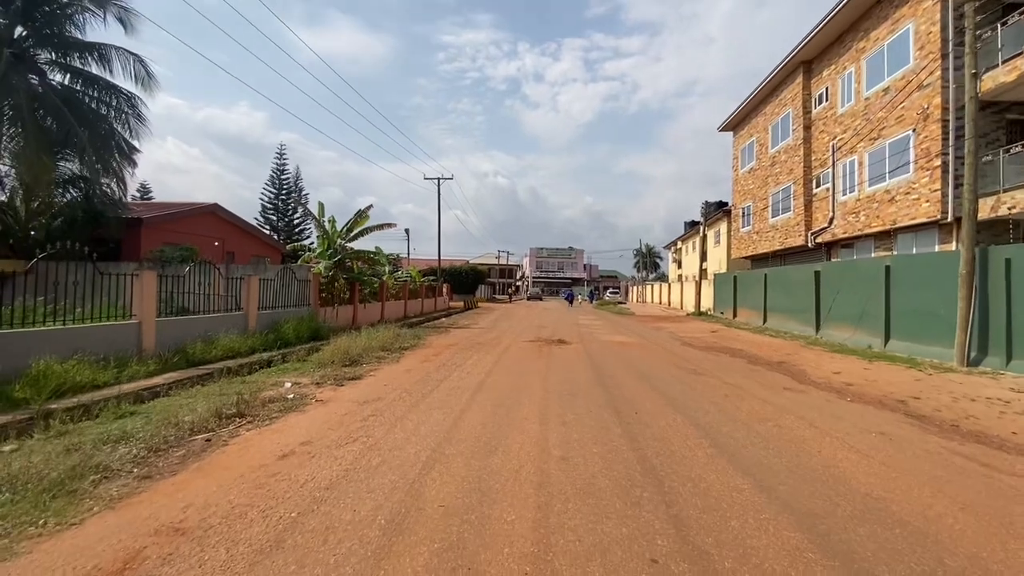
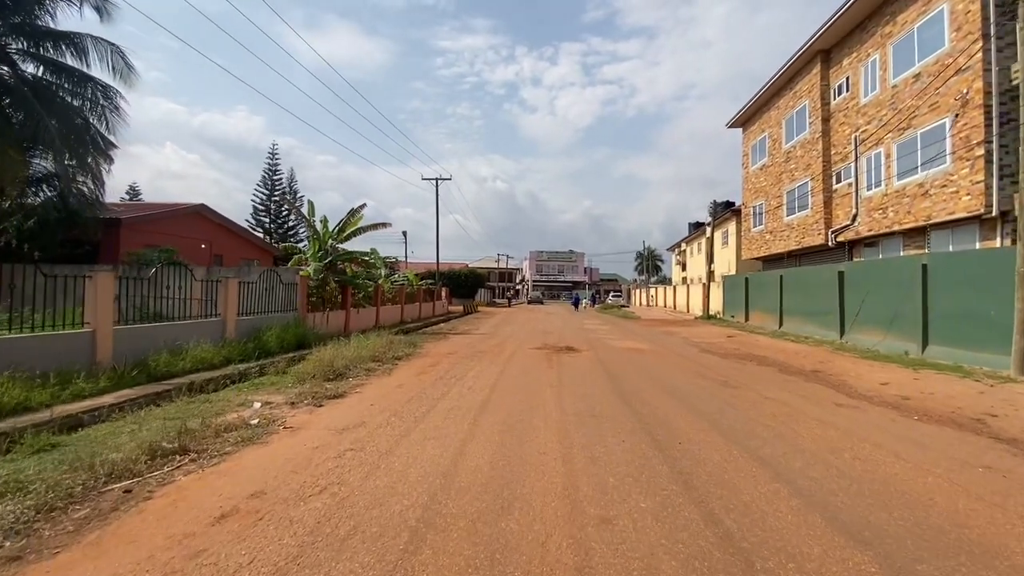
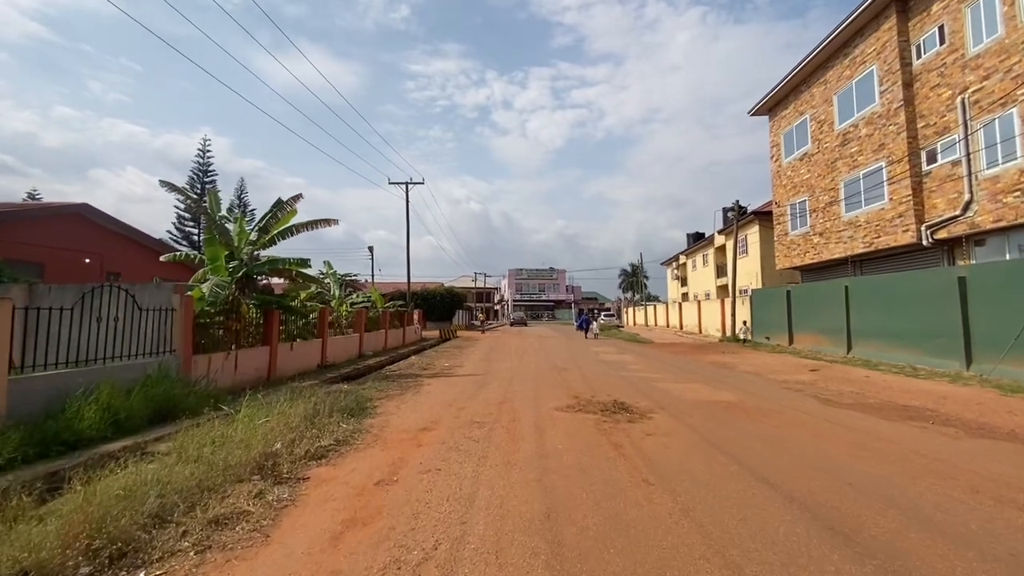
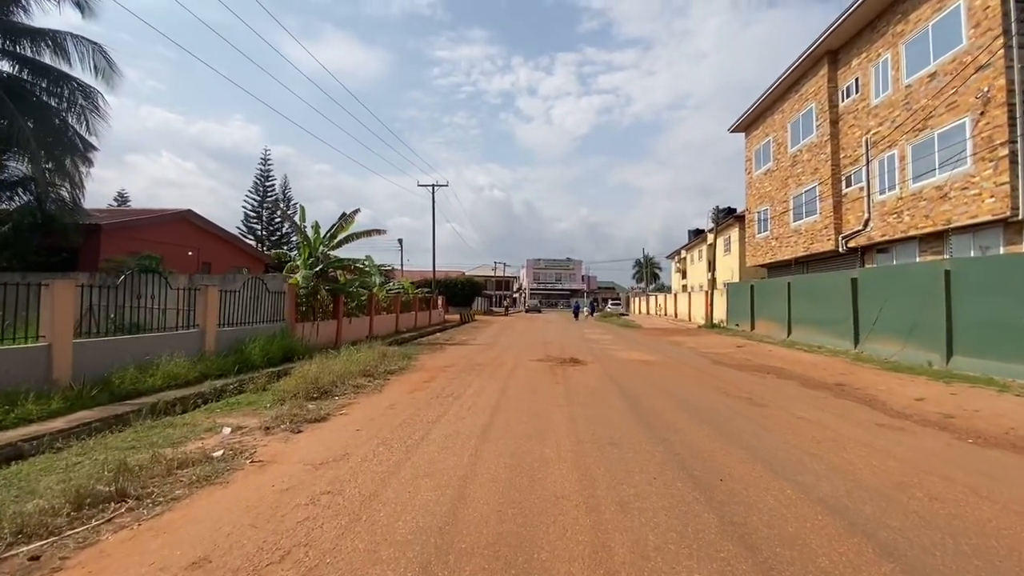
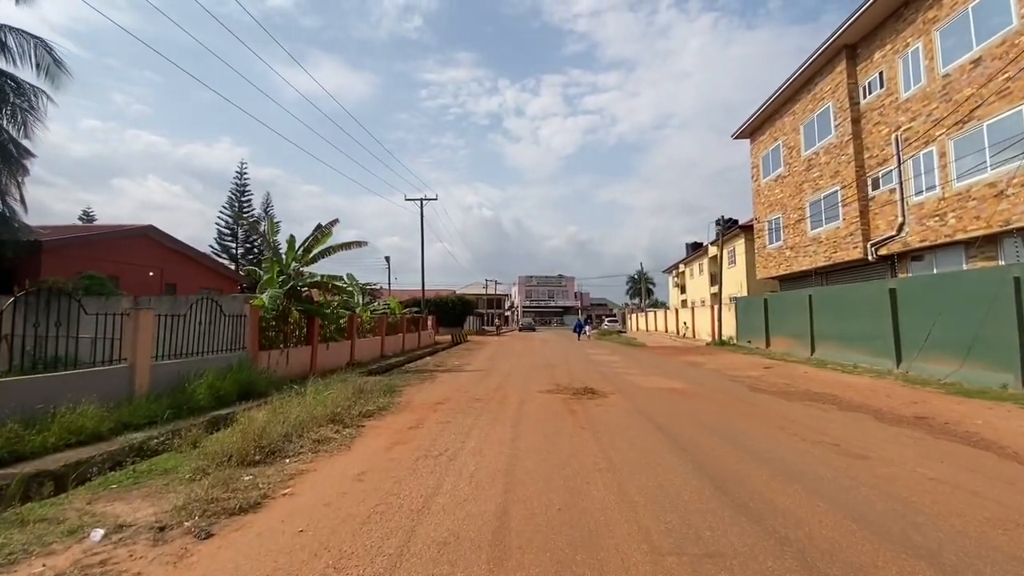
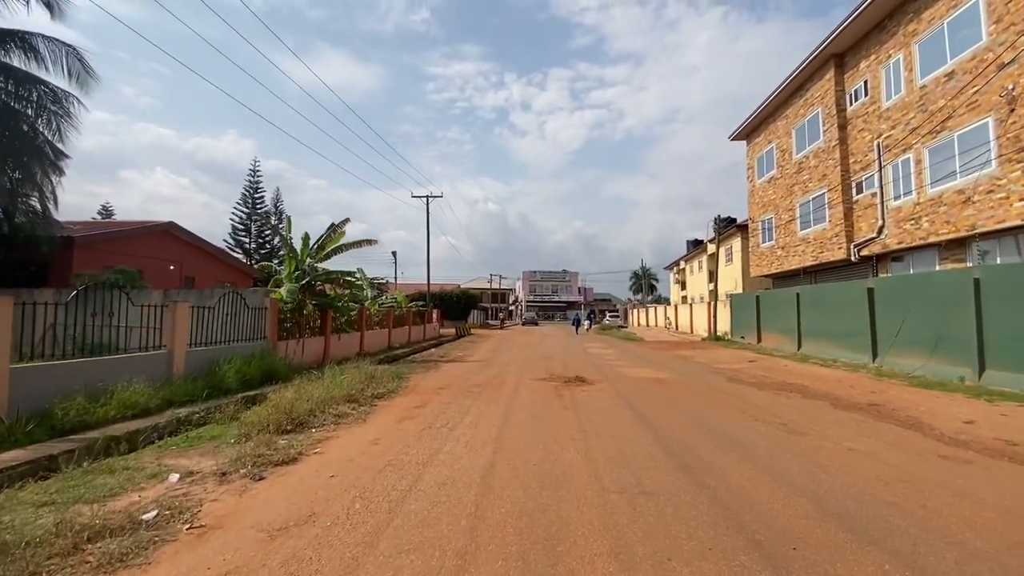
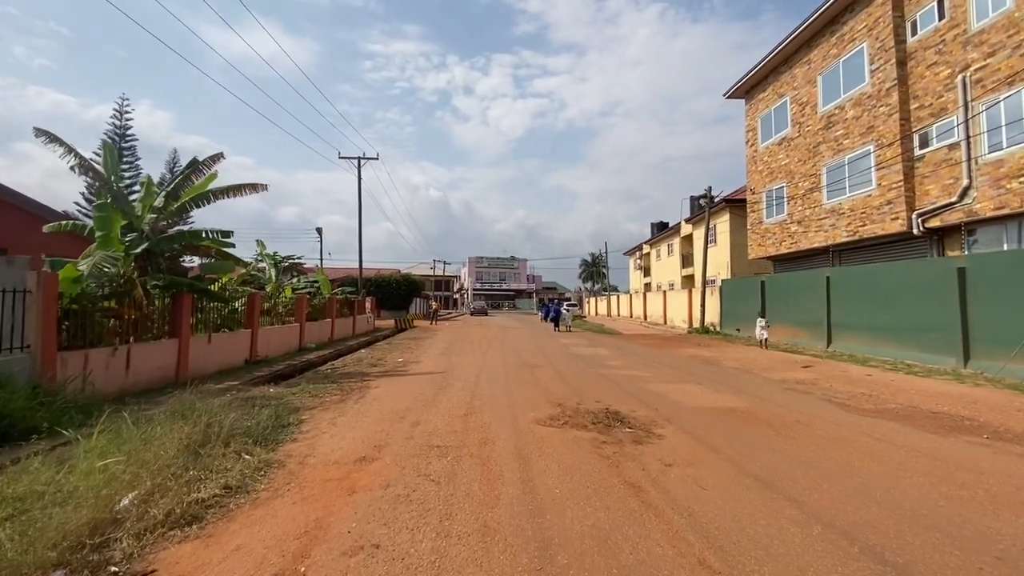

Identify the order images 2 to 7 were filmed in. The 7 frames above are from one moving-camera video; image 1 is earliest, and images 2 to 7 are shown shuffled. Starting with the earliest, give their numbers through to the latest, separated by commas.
2, 4, 6, 5, 3, 7
